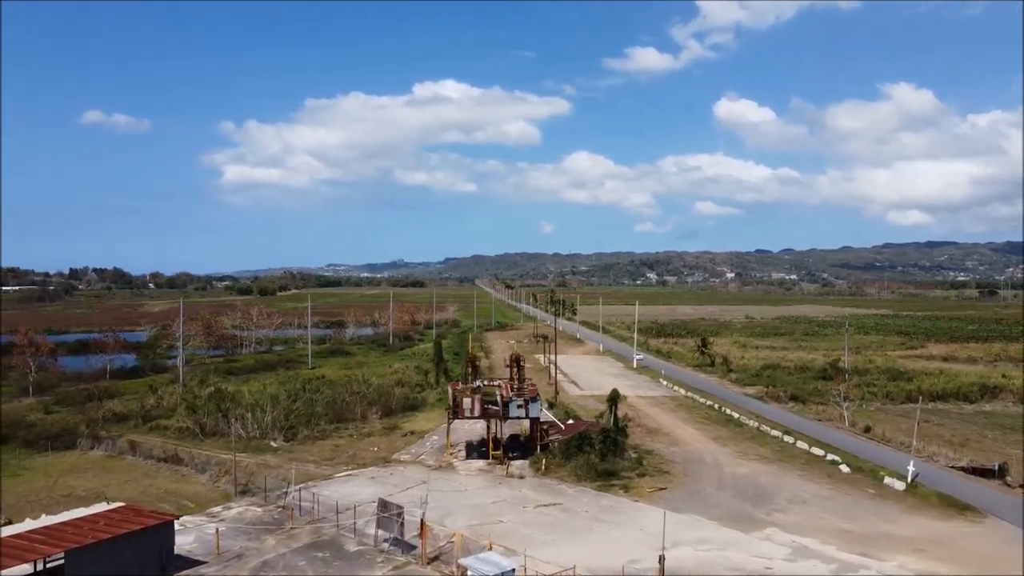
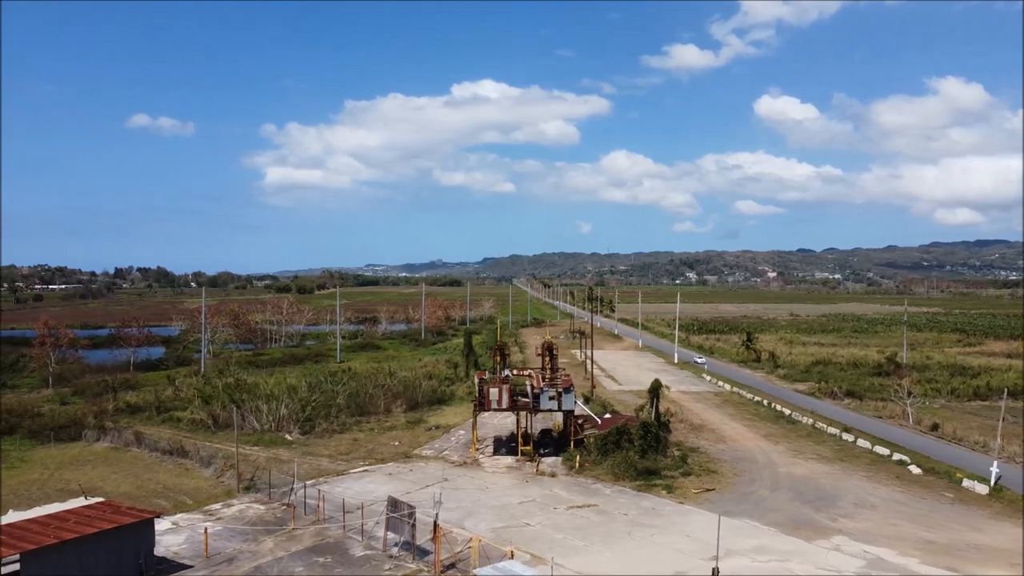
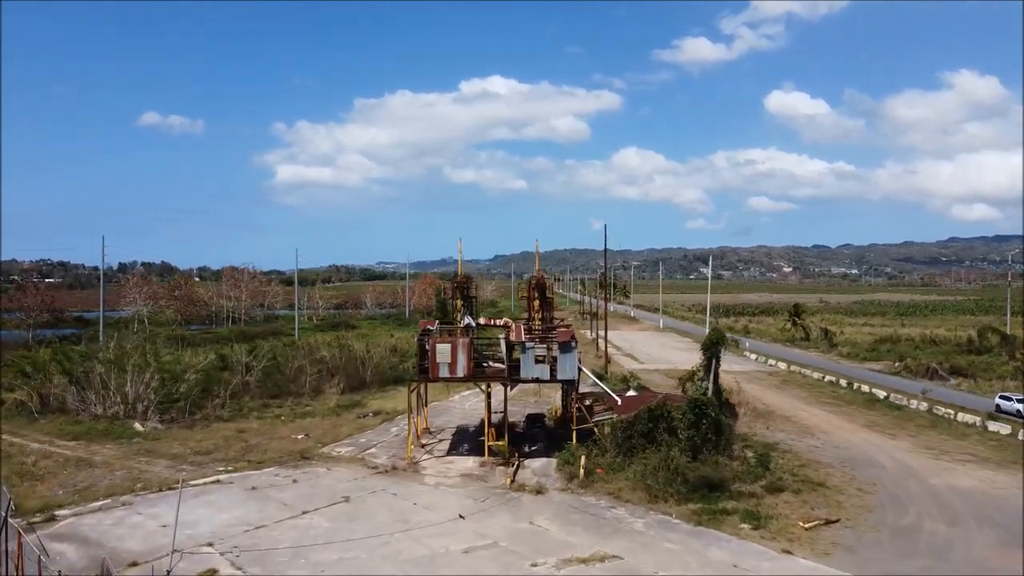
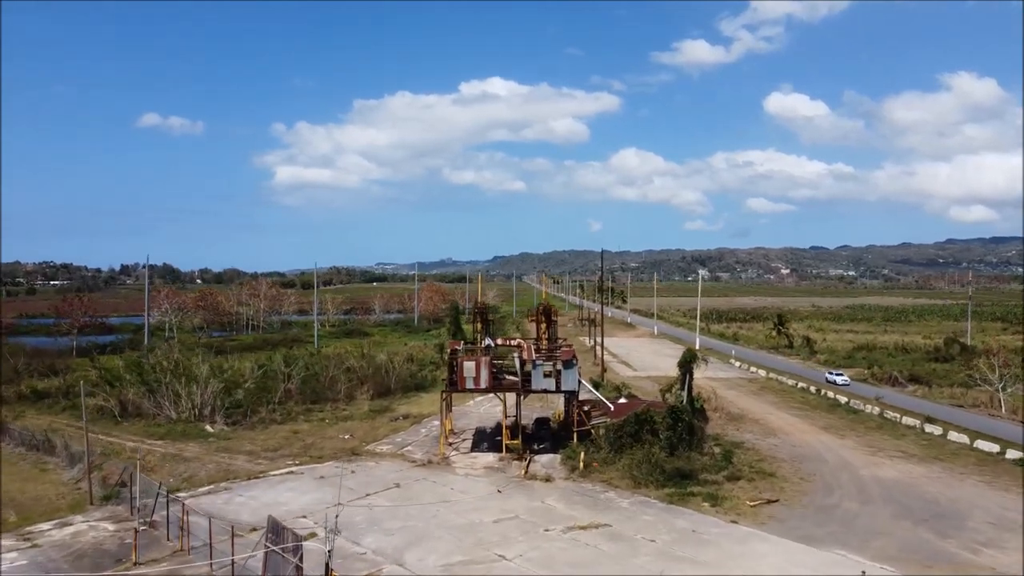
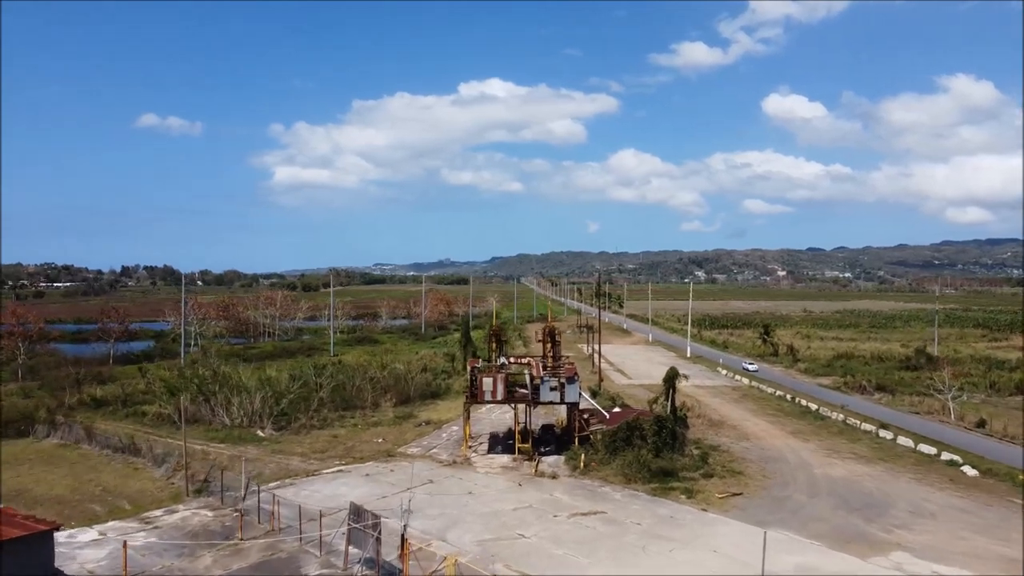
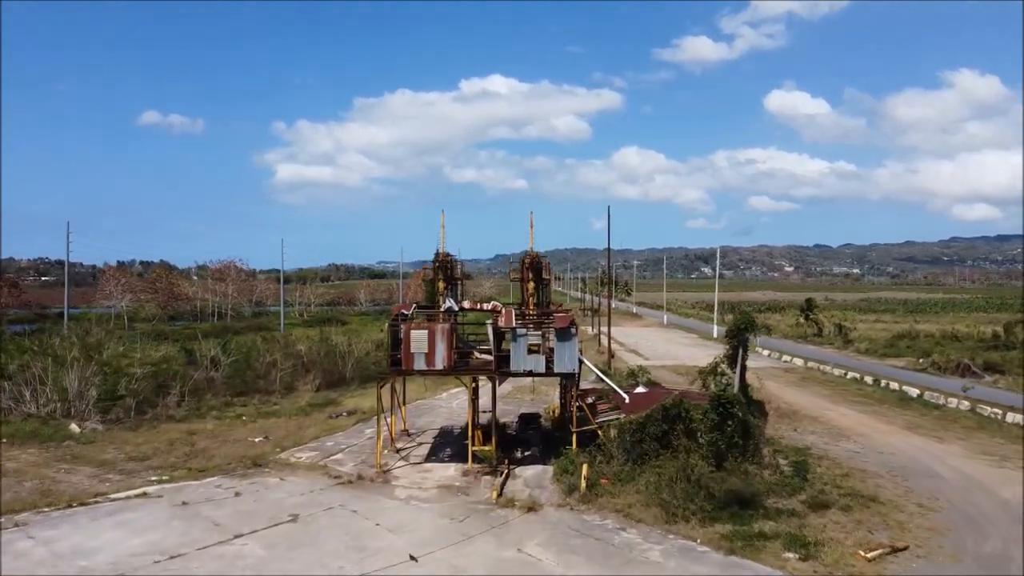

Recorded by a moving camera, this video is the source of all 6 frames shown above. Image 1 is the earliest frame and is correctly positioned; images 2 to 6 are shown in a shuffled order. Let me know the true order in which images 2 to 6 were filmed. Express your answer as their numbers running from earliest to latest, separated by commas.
2, 5, 4, 3, 6
